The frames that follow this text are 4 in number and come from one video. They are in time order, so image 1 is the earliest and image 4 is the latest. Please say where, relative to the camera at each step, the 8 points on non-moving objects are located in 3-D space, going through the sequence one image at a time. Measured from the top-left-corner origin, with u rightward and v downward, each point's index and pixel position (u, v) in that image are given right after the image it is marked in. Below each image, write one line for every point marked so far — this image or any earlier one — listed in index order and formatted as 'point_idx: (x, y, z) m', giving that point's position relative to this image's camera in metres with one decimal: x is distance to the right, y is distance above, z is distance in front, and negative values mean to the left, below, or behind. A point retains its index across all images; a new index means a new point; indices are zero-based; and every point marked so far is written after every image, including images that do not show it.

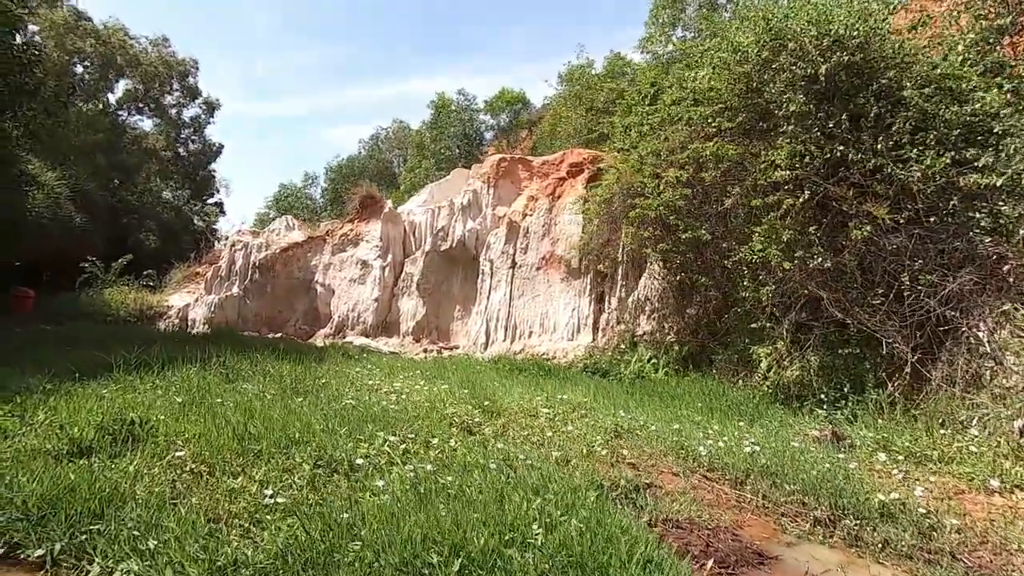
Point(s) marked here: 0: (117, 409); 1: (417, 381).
0: (-2.8, -0.9, +4.9) m
1: (-1.1, -1.1, +8.0) m
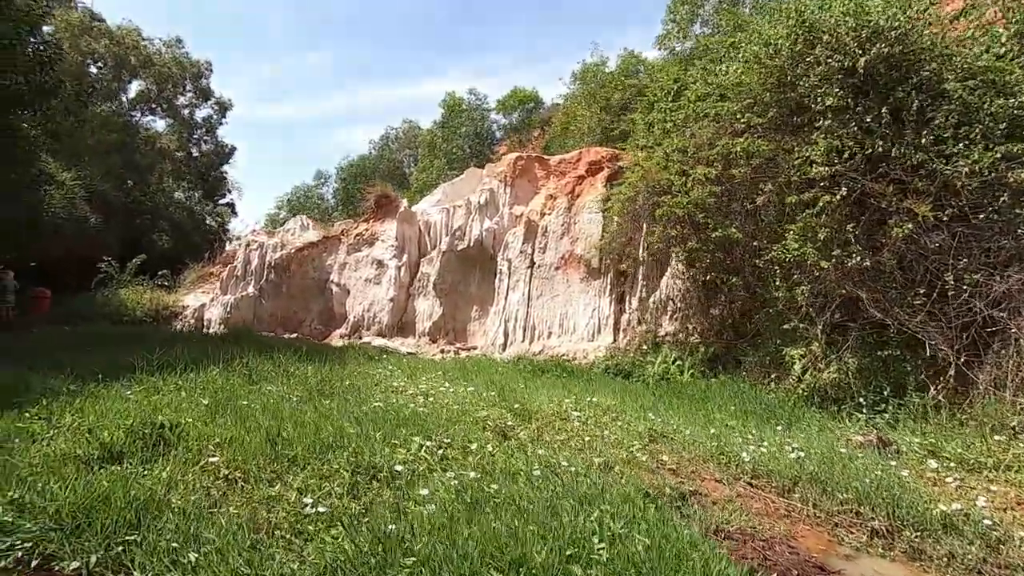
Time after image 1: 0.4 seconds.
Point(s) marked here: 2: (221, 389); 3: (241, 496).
0: (-2.5, -0.9, +4.7) m
1: (-0.8, -1.1, +7.8) m
2: (-2.5, -0.9, +5.8) m
3: (-1.4, -1.0, +3.4) m
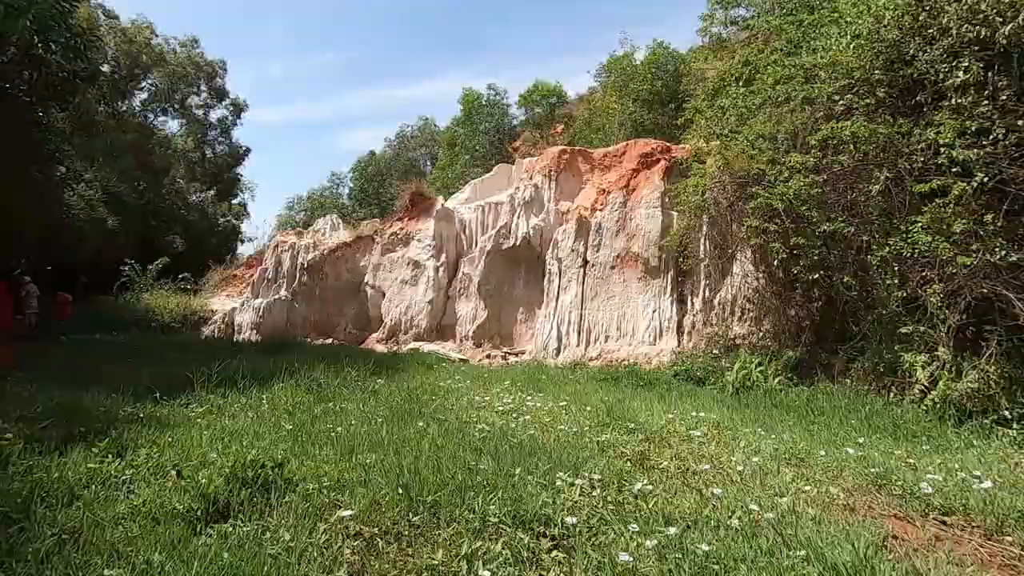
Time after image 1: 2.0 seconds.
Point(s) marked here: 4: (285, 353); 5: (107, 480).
0: (-1.6, -0.9, +4.0) m
1: (+0.1, -1.1, +7.0) m
2: (-1.6, -0.9, +5.1) m
3: (-0.5, -1.1, +2.7) m
4: (-2.9, -0.8, +8.7) m
5: (-2.0, -0.9, +3.3) m
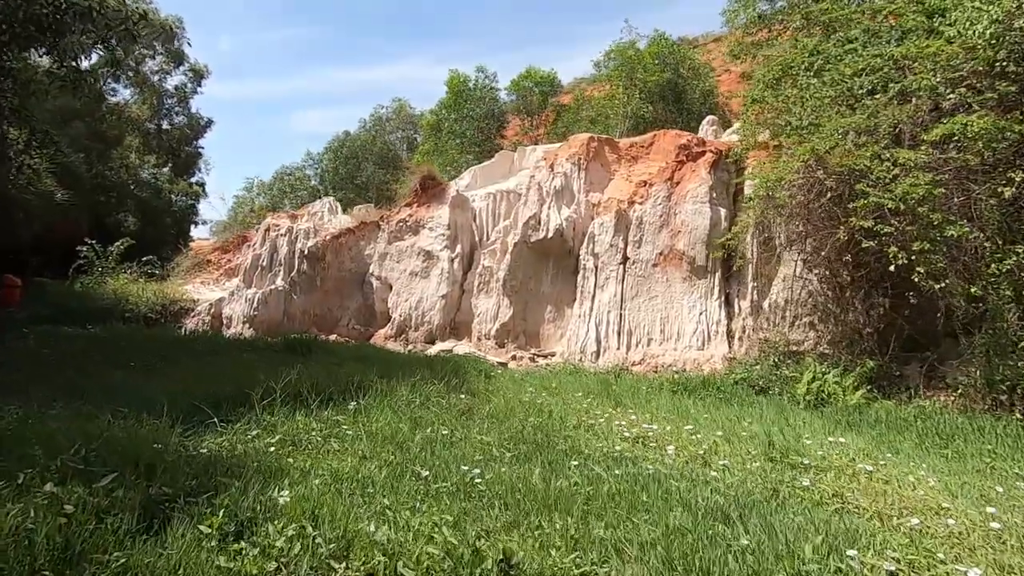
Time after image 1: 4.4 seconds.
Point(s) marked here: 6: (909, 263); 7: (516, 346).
0: (-0.5, -0.9, +2.9) m
1: (+1.0, -1.1, +6.1) m
2: (-0.6, -0.9, +4.0) m
3: (+0.7, -1.1, +1.6) m
4: (-2.2, -0.8, +7.4) m
5: (-0.8, -0.9, +2.2) m
6: (+4.3, +0.3, +7.5) m
7: (+0.1, -1.0, +11.7) m
